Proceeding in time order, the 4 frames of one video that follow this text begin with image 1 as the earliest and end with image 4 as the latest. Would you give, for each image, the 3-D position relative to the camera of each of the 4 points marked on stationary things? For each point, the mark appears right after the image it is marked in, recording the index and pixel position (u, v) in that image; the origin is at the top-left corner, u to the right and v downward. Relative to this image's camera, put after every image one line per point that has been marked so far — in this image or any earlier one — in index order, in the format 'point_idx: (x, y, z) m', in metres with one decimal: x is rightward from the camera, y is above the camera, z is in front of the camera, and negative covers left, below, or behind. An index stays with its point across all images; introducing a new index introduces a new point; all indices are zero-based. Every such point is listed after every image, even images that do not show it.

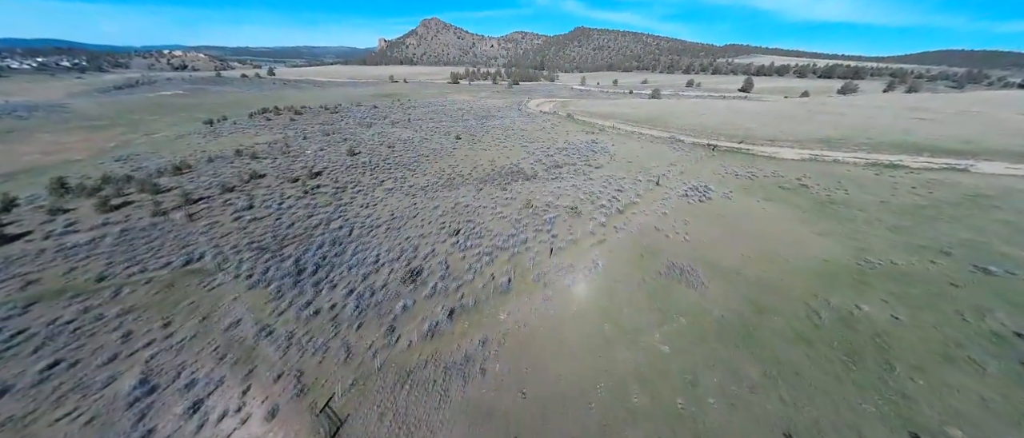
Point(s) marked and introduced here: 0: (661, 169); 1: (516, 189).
0: (+11.0, +3.8, +19.7) m
1: (0.0, +2.0, +16.9) m
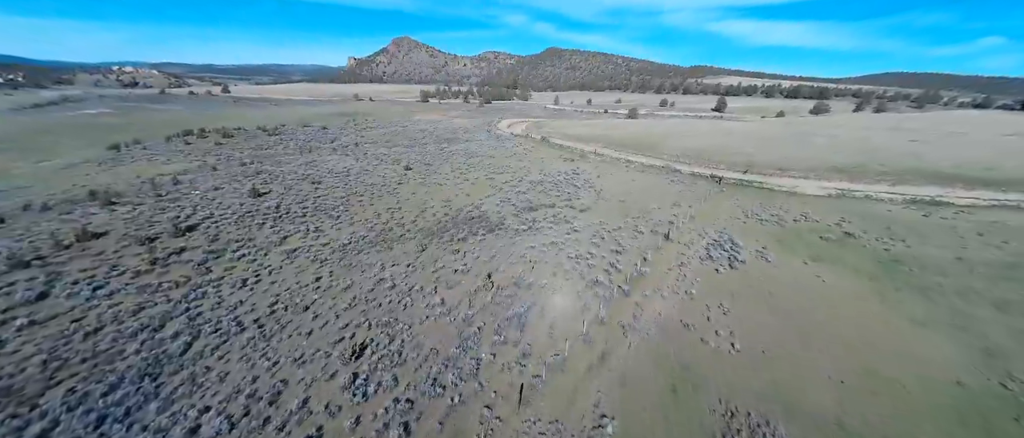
0: (+8.9, +0.4, +15.3) m
1: (-1.9, -1.4, +11.9) m
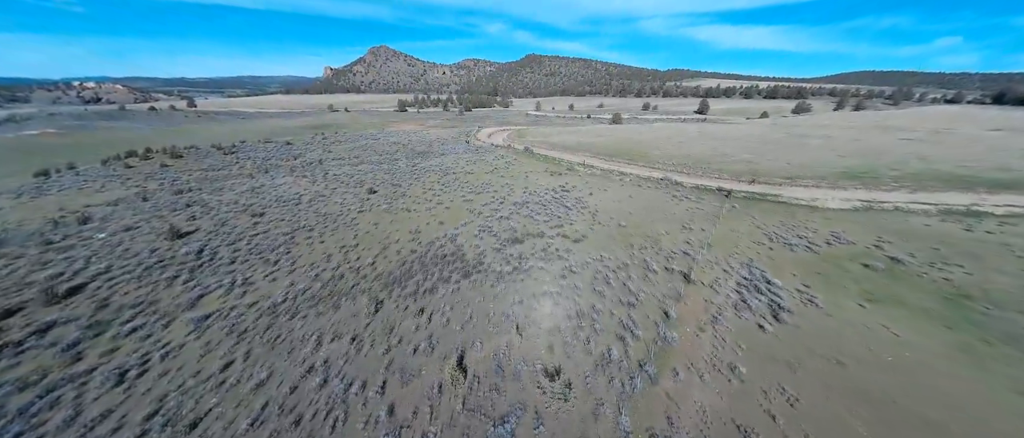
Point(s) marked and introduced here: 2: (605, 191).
0: (+8.2, -1.0, +12.9) m
1: (-2.5, -3.2, +9.1) m
2: (+6.9, +2.1, +18.6) m
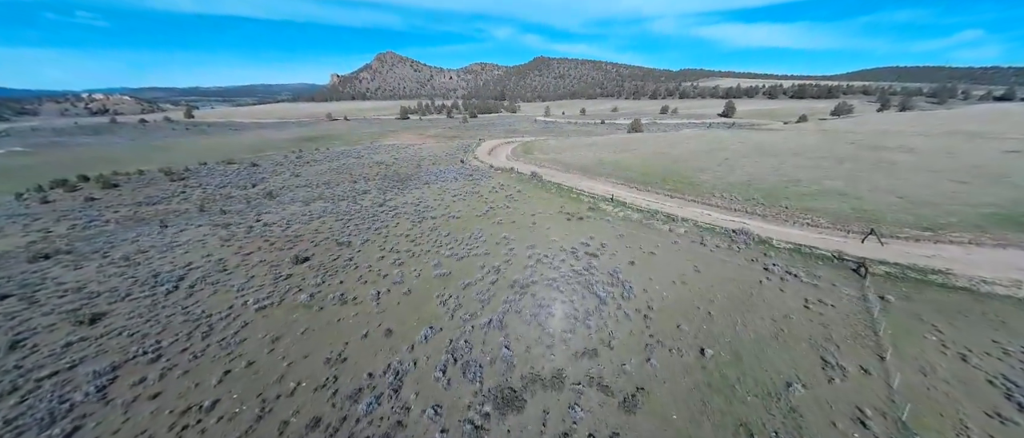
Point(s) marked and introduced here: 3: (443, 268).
0: (+7.8, -4.6, +6.5) m
1: (-3.0, -6.8, +3.0) m
2: (+6.8, -1.7, +12.3) m
3: (-3.1, -2.1, +12.3) m
